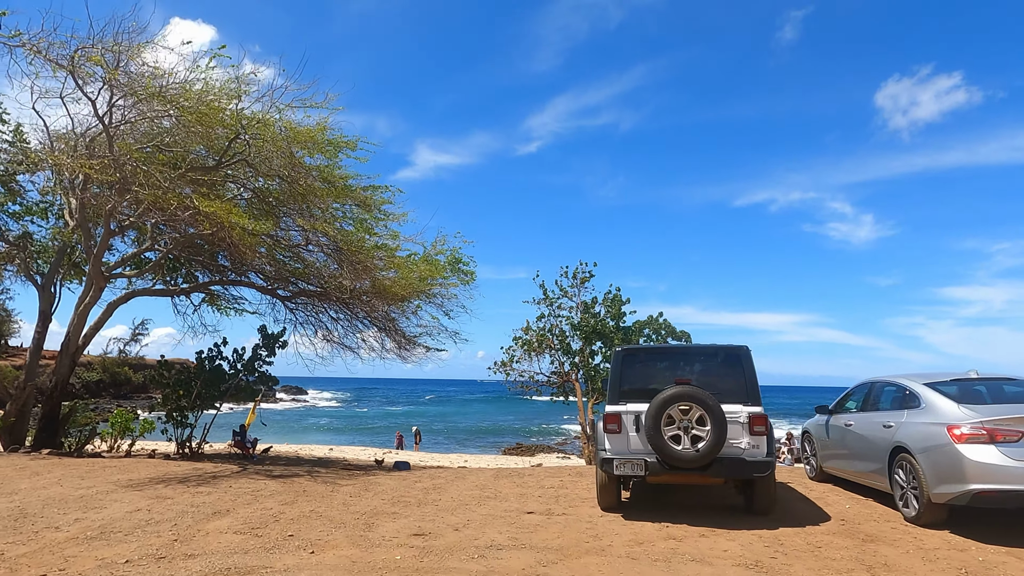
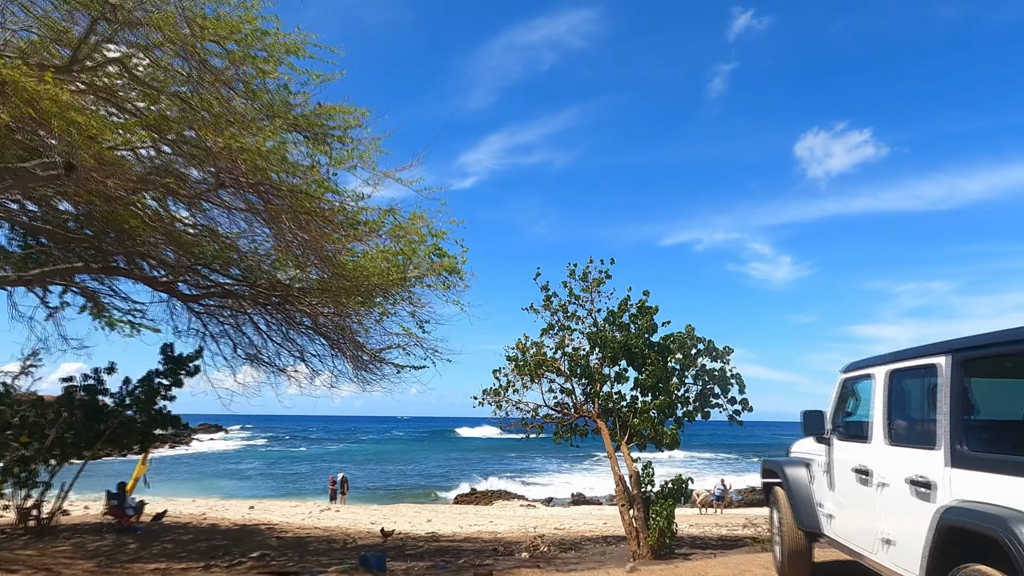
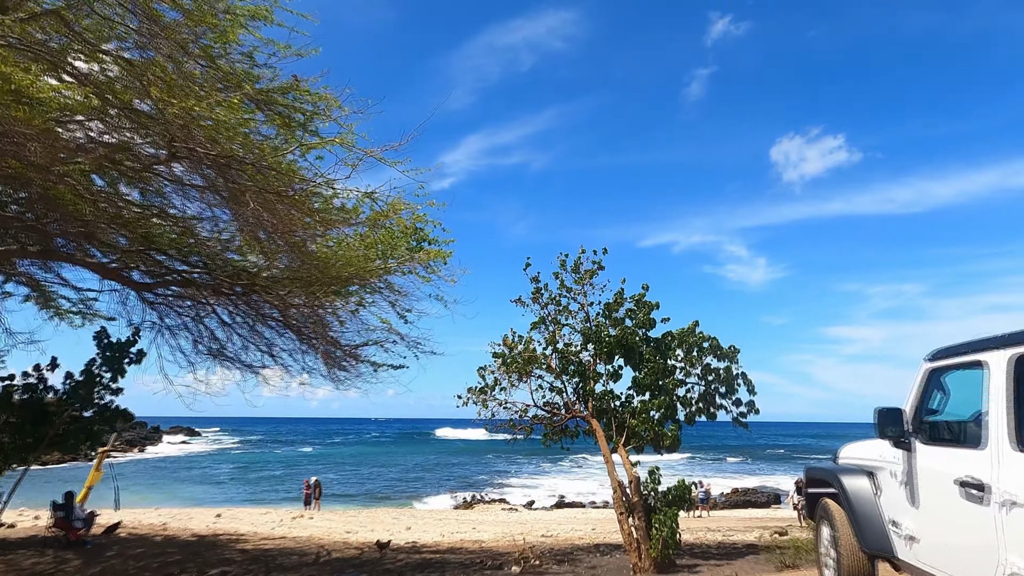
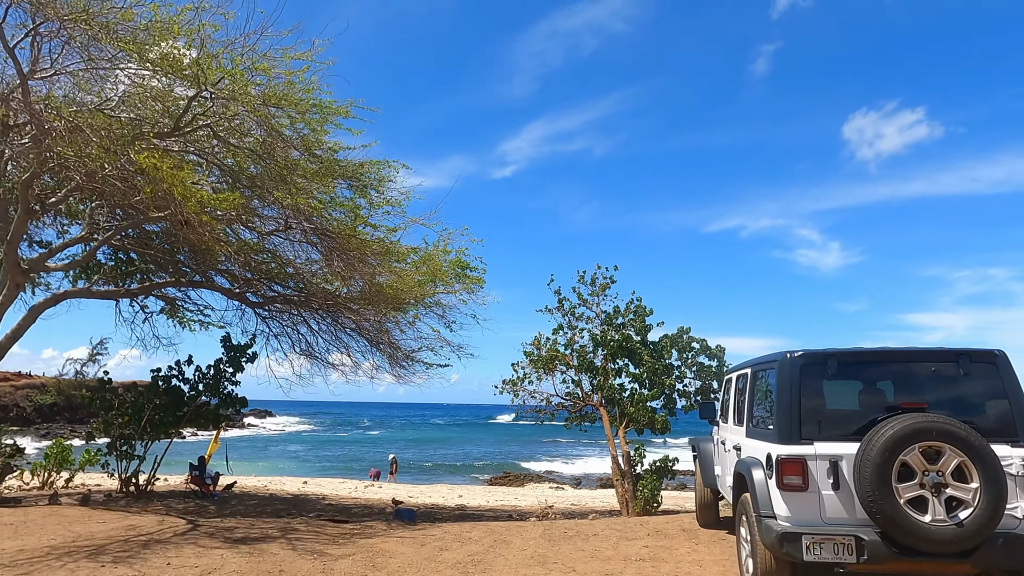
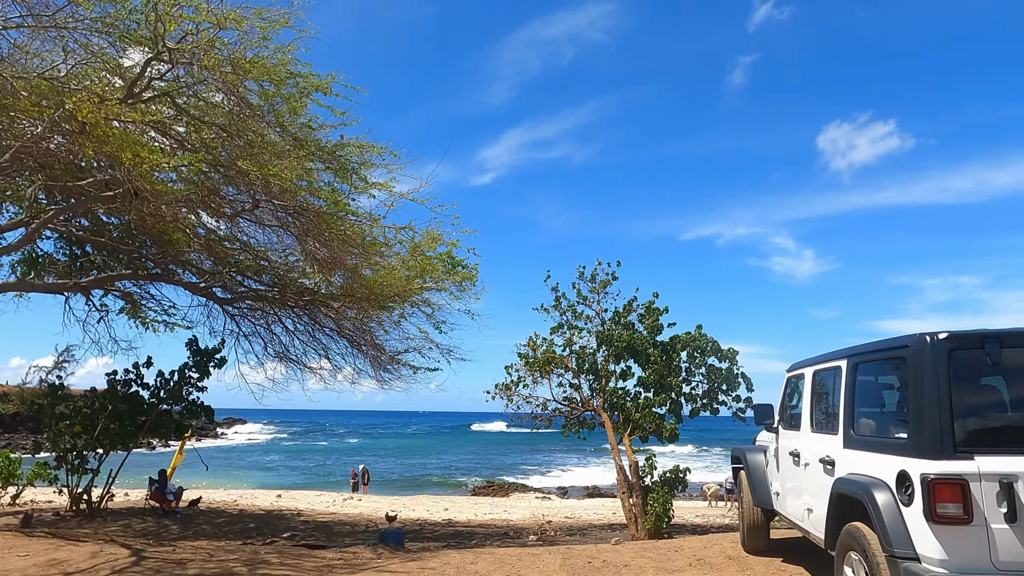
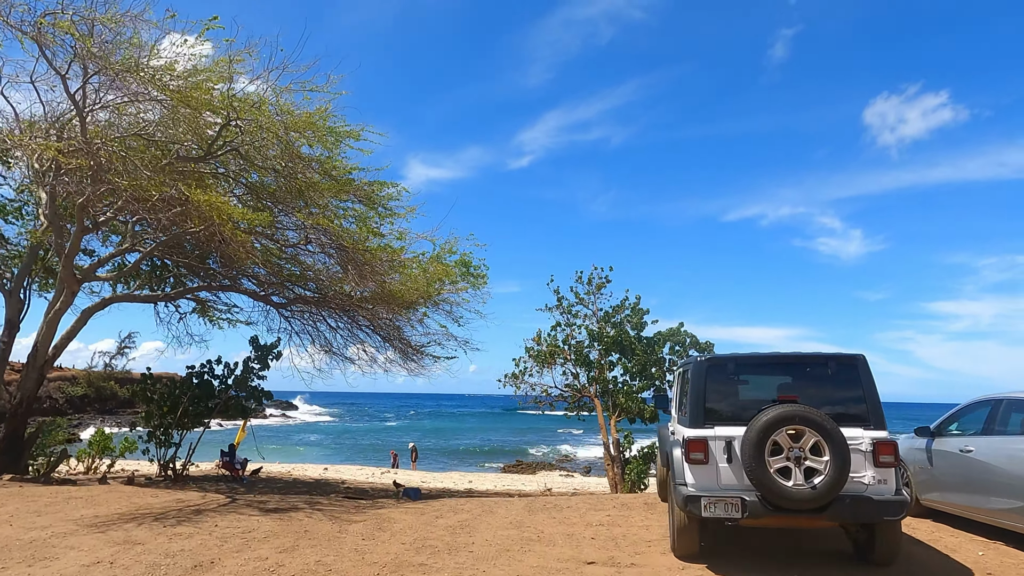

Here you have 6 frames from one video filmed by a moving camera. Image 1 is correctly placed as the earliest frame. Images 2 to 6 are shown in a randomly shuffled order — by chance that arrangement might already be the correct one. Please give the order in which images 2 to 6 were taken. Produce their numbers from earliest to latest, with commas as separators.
6, 4, 5, 2, 3
